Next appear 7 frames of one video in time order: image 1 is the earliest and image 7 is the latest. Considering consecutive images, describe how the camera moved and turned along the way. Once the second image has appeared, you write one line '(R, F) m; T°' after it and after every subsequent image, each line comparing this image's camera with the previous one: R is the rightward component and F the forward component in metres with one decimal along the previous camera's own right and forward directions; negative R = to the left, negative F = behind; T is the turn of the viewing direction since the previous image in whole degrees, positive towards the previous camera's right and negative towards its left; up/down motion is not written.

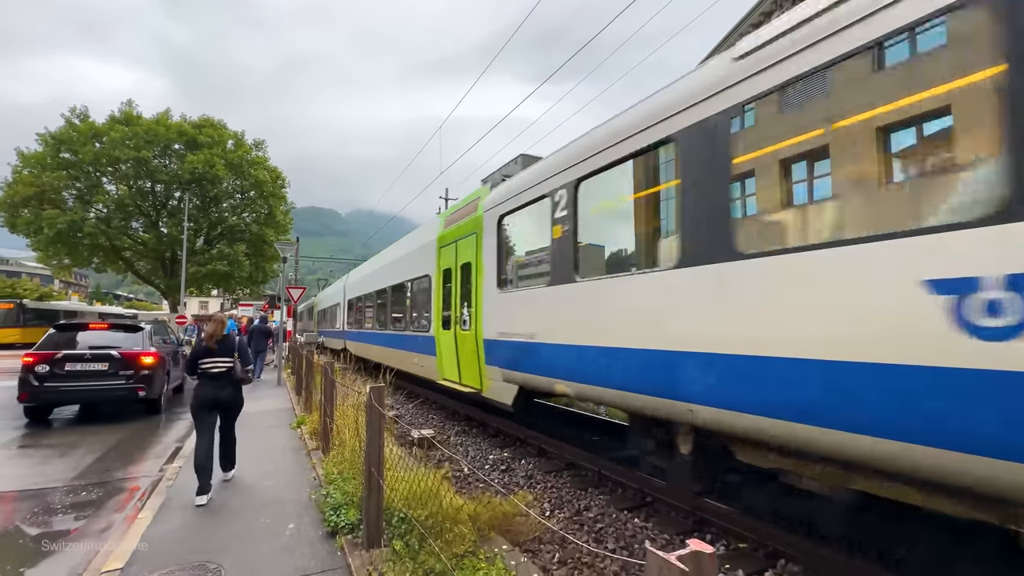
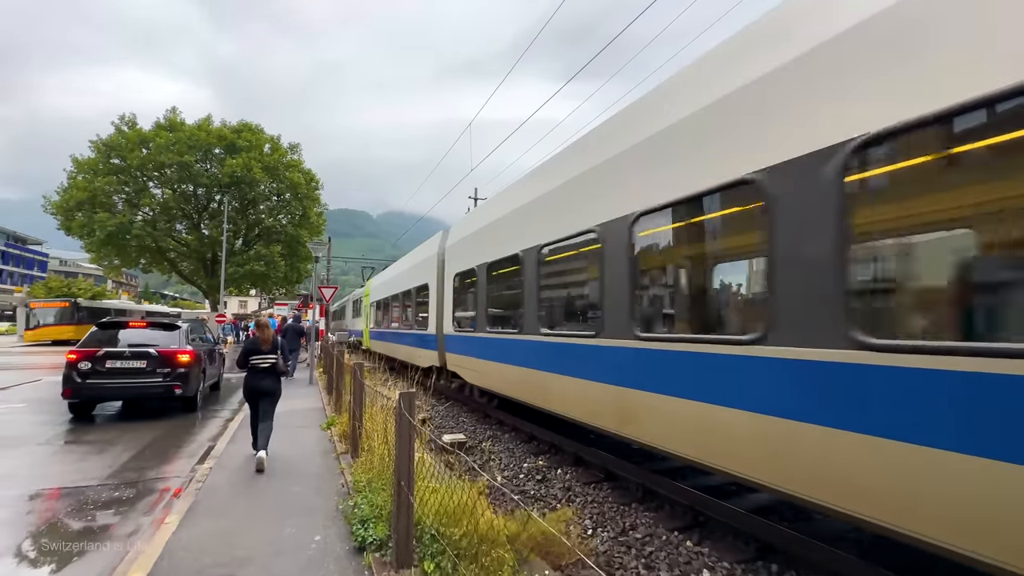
(-0.1, +0.3) m; -3°
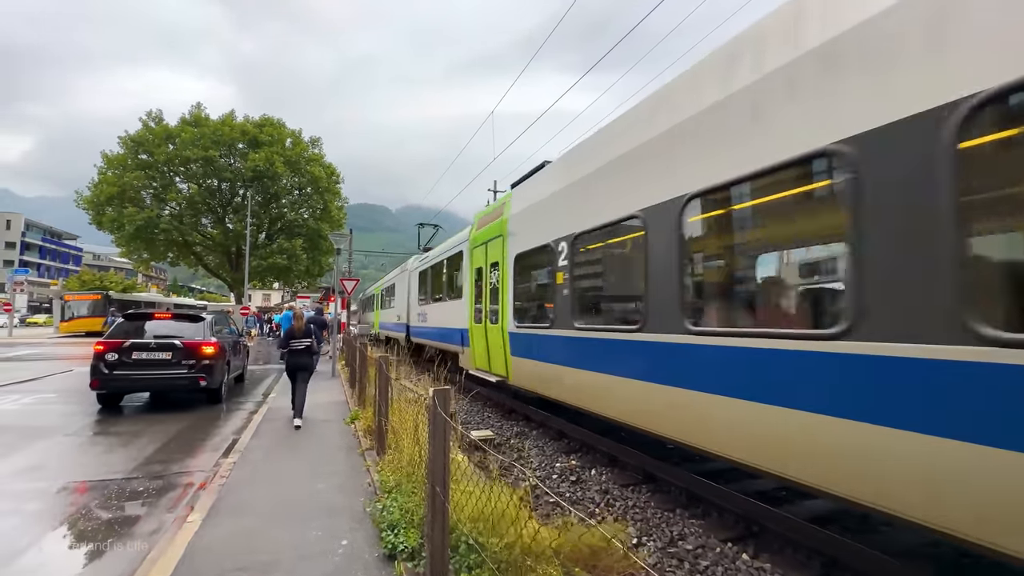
(-0.1, +0.3) m; -2°
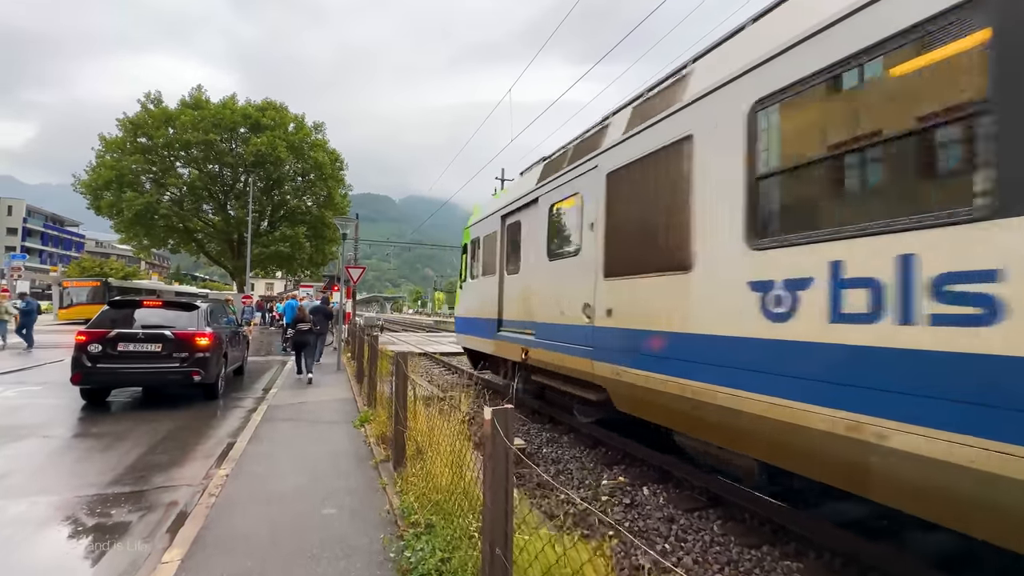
(-0.3, +0.8) m; 0°
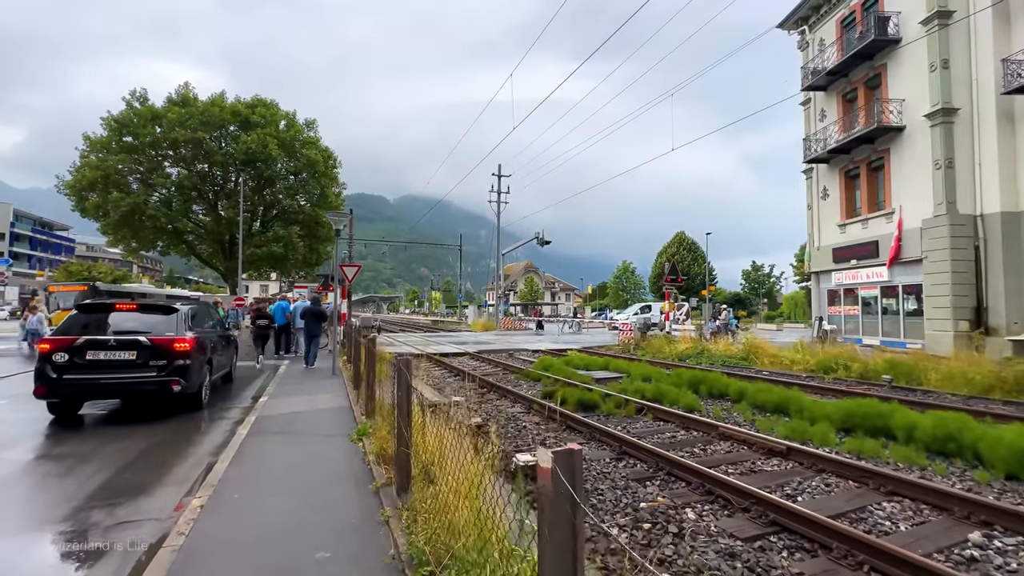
(-0.2, +0.7) m; 0°
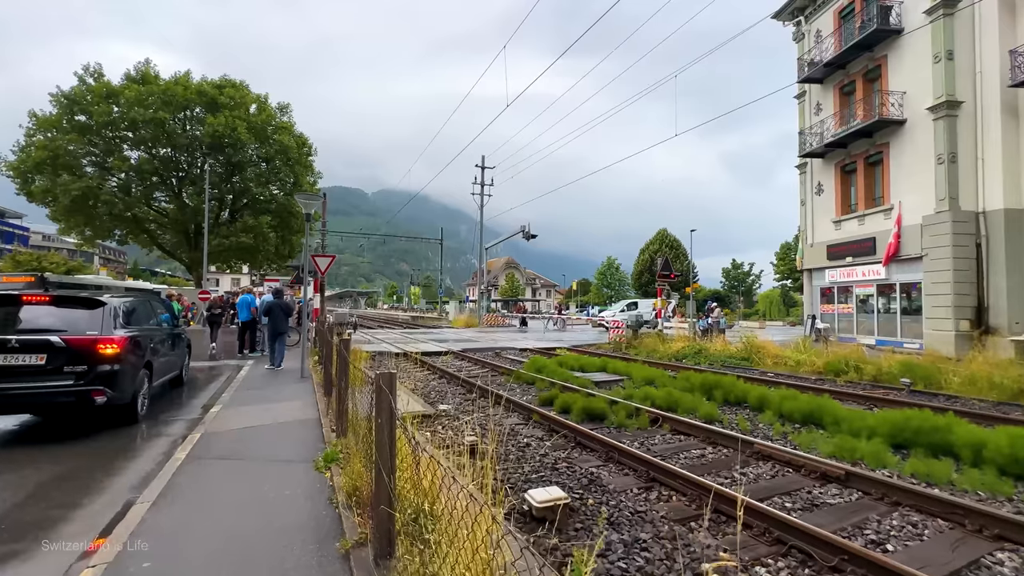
(-0.3, +1.2) m; +2°
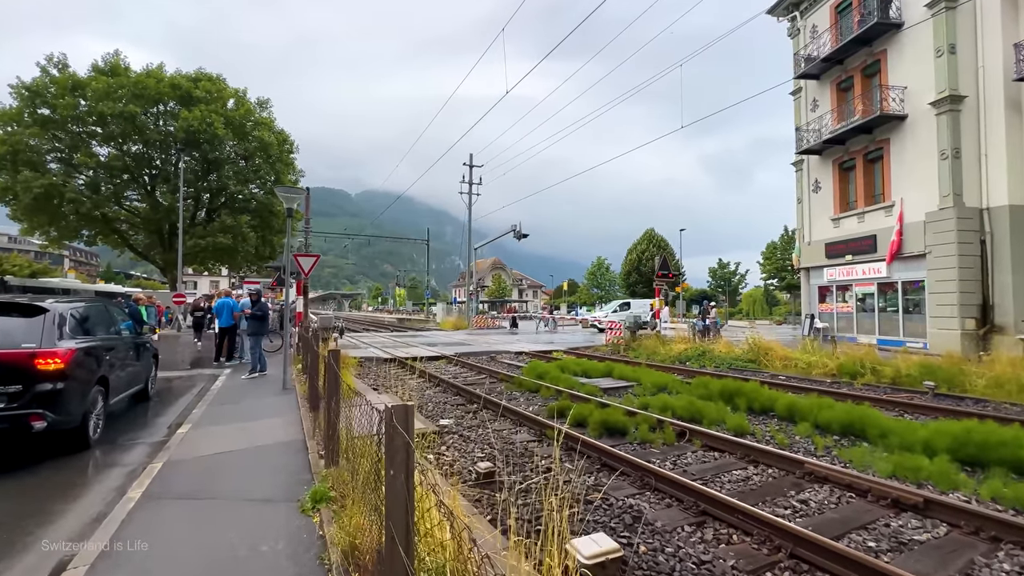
(-0.3, +0.9) m; +2°
